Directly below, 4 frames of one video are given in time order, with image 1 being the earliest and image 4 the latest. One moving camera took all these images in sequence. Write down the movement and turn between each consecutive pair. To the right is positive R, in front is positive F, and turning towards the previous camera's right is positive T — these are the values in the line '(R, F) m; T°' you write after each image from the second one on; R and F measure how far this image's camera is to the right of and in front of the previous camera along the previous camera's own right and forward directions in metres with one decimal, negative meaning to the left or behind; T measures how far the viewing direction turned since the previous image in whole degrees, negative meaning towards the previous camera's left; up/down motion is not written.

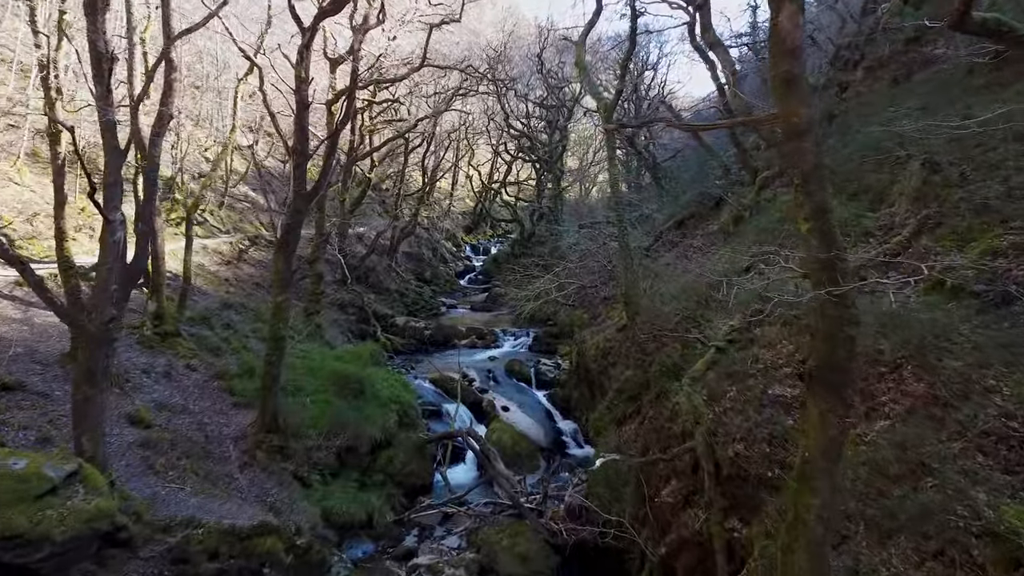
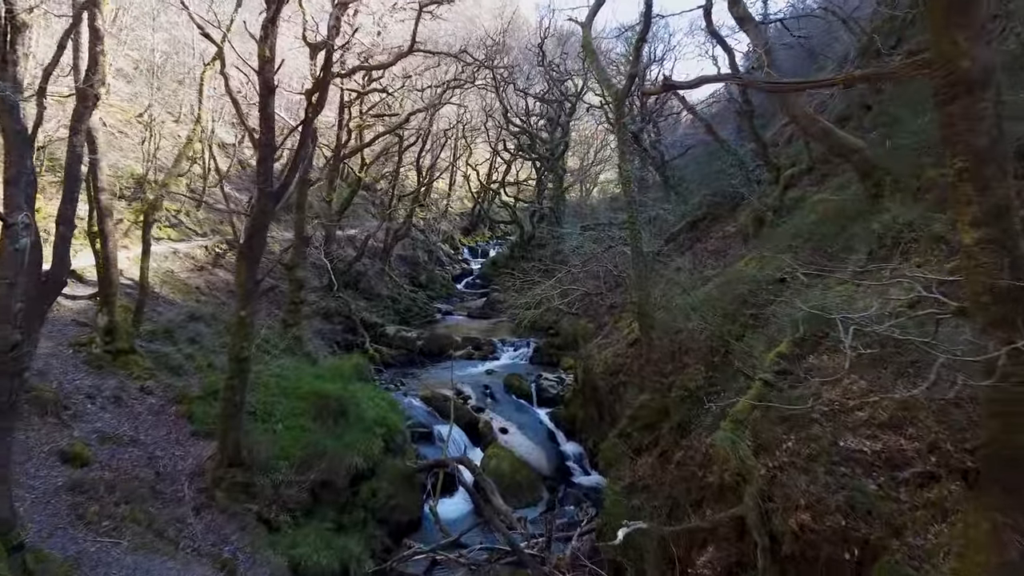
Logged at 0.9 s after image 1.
(0.0, +1.6) m; 0°
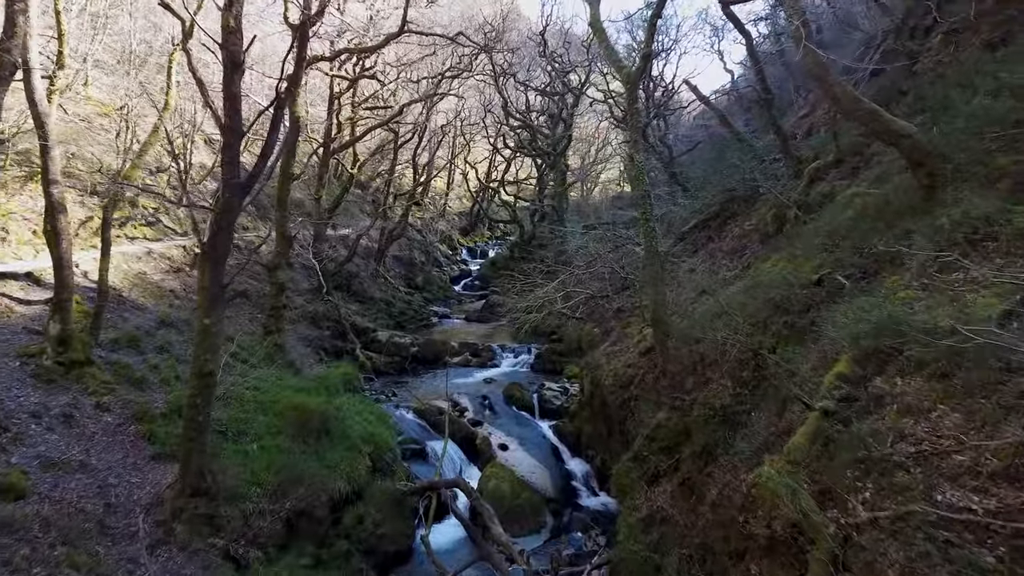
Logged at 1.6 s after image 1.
(0.0, +1.2) m; 0°
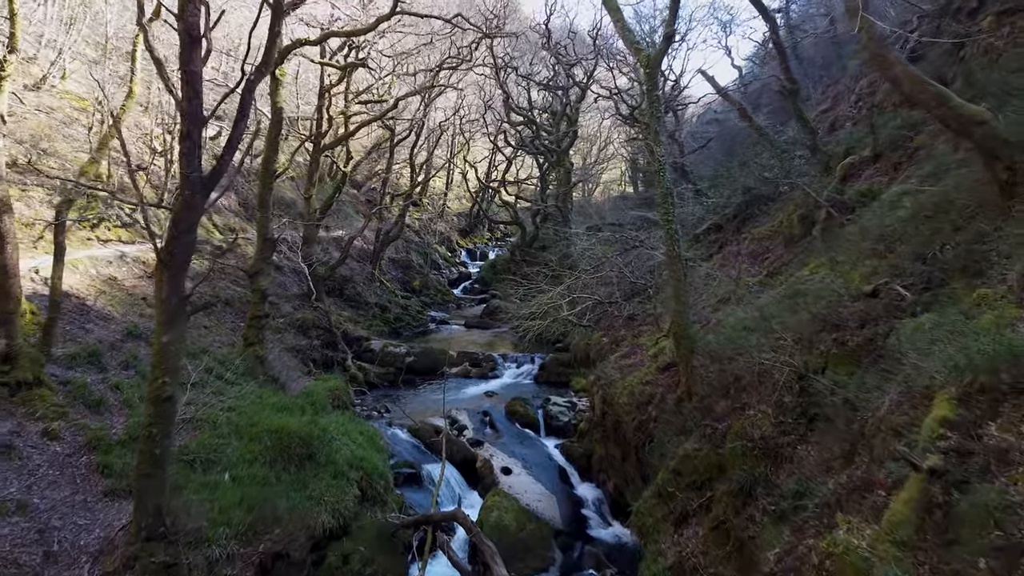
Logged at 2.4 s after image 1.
(-0.1, +1.2) m; 0°
